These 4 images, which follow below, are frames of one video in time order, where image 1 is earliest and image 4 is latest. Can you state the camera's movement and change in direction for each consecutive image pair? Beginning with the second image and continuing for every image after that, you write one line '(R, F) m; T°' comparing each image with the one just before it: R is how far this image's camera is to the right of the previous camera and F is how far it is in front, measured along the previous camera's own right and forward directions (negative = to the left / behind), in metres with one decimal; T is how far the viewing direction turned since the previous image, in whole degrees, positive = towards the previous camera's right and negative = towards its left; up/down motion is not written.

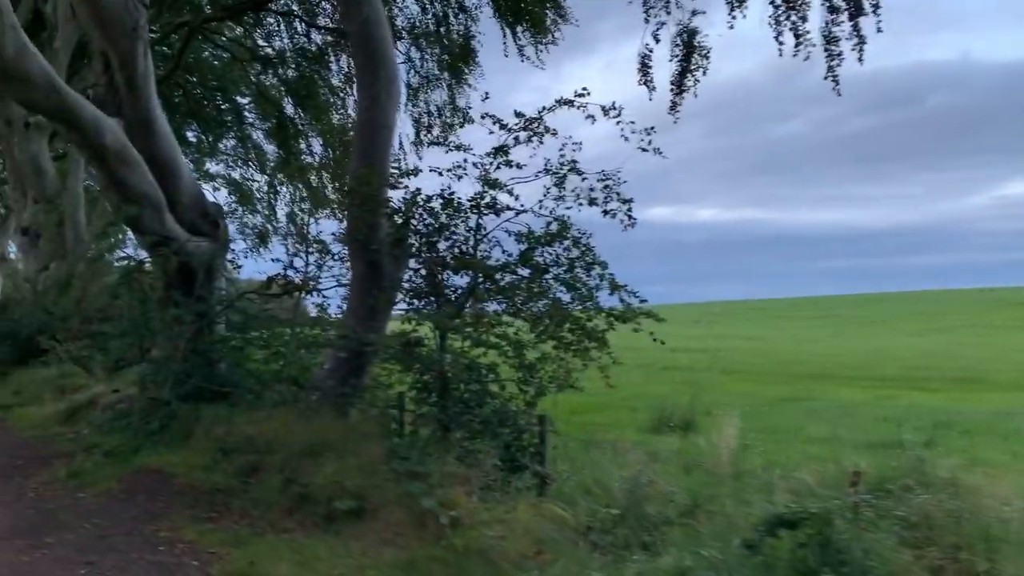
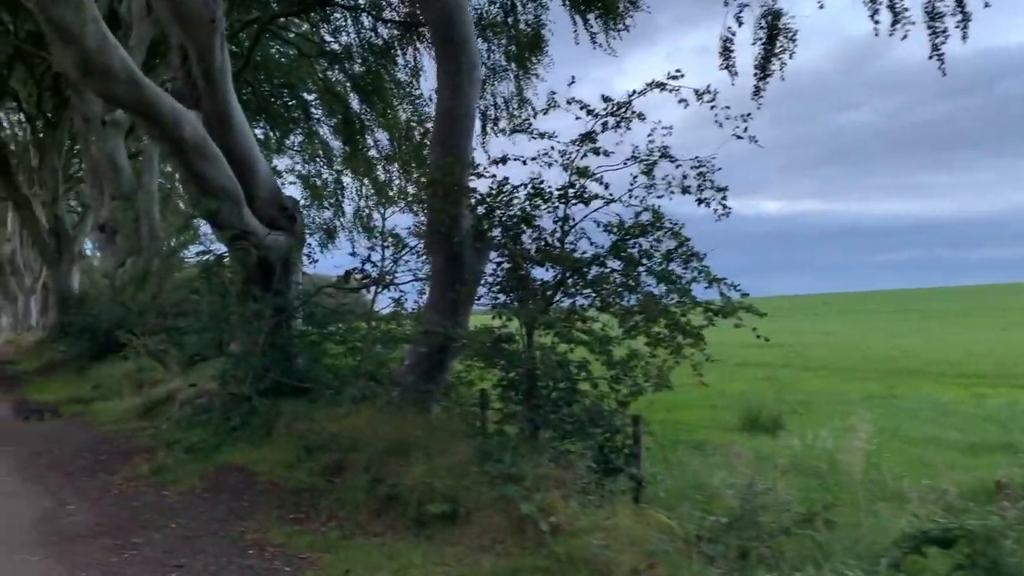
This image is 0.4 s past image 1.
(-0.3, +0.4) m; -4°
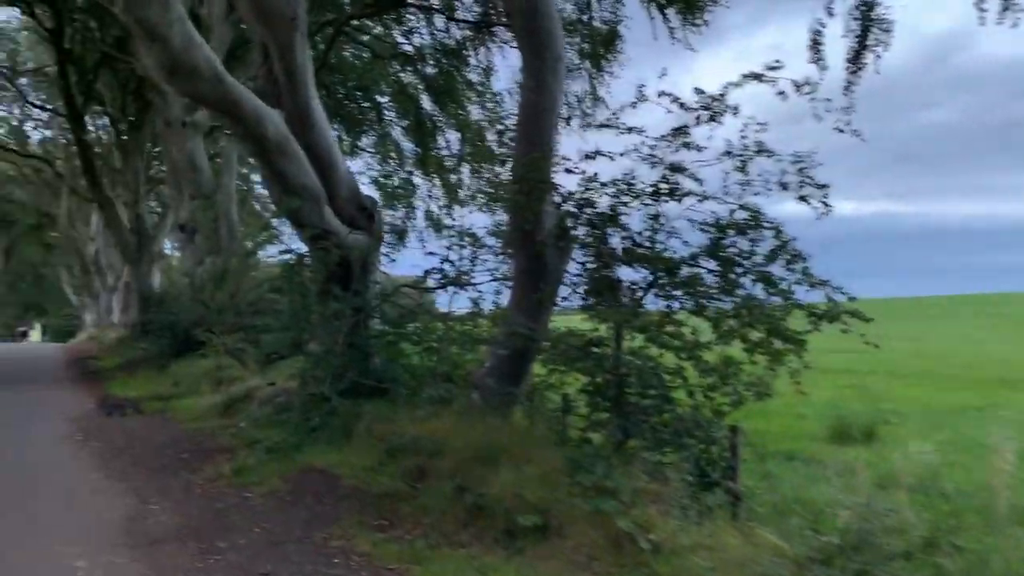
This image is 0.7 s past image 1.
(-0.2, +0.3) m; -4°
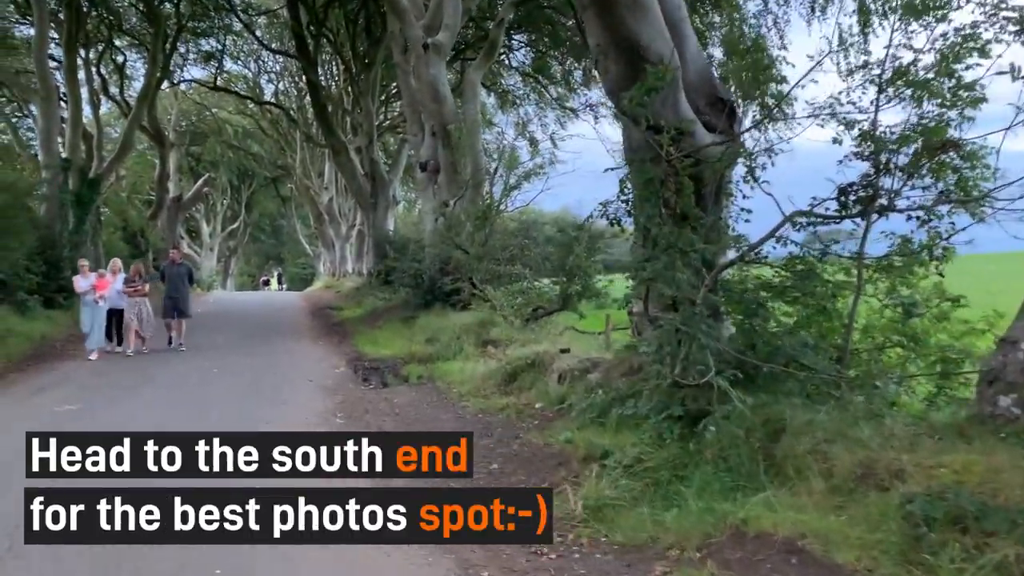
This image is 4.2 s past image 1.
(-2.2, +3.9) m; -13°
